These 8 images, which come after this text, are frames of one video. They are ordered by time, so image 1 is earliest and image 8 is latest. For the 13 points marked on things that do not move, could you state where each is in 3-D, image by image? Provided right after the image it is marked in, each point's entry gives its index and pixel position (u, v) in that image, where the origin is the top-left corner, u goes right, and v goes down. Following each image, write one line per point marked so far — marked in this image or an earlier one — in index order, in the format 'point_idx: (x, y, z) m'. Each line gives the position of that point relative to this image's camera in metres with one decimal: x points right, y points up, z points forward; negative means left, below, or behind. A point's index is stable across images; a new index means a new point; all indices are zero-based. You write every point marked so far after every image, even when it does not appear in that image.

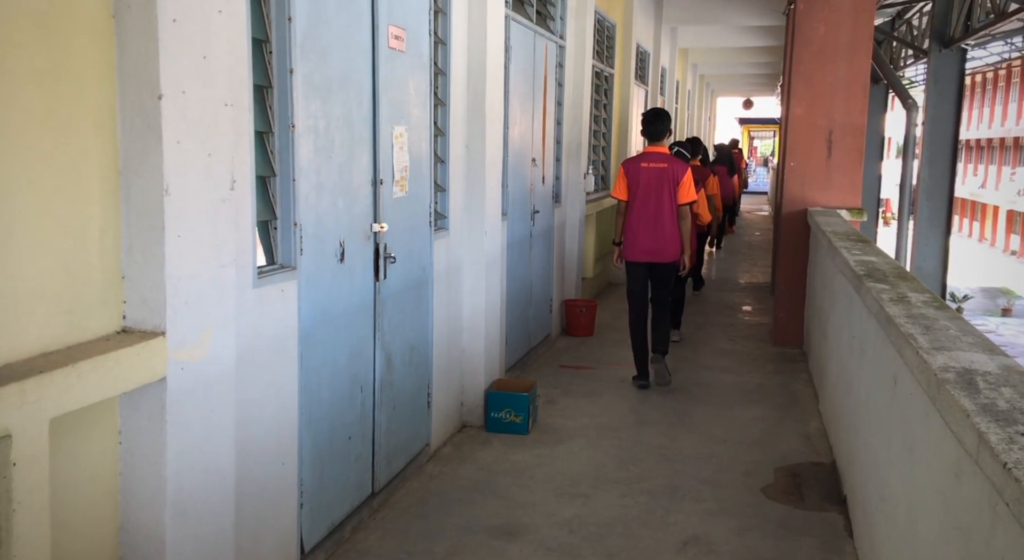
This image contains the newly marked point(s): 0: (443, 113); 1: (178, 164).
0: (-0.3, +0.7, +4.2) m
1: (-0.7, +0.3, +2.1) m
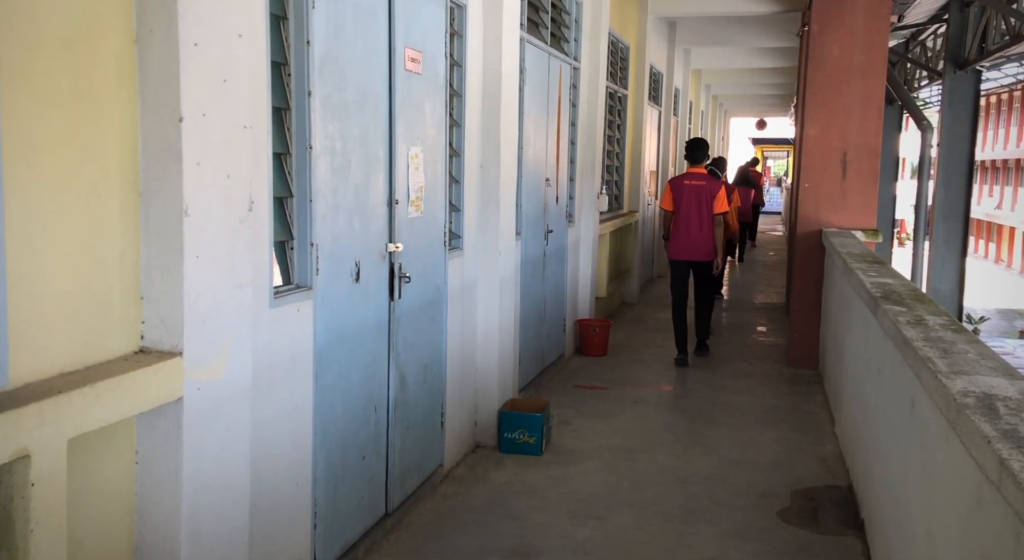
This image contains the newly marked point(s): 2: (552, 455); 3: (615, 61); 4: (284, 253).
0: (-0.2, +0.6, +4.2) m
1: (-0.7, +0.2, +2.1) m
2: (+0.2, -0.8, +4.5) m
3: (+0.9, +1.9, +8.3) m
4: (-0.7, +0.1, +2.7) m
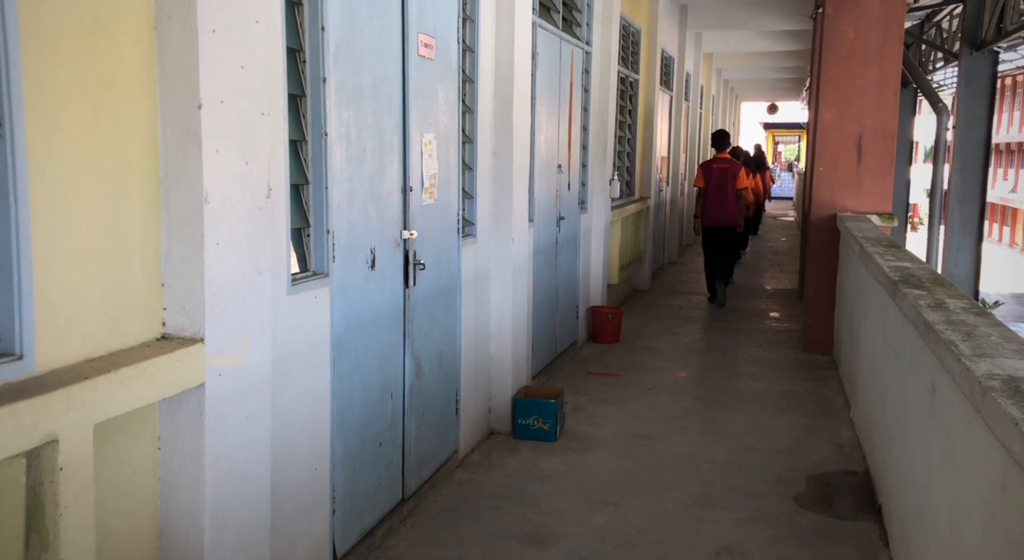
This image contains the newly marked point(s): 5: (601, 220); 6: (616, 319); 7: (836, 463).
0: (-0.2, +0.7, +4.2) m
1: (-0.6, +0.2, +2.1) m
2: (+0.3, -0.8, +4.5) m
3: (+1.0, +2.0, +8.3) m
4: (-0.6, +0.1, +2.7) m
5: (+0.7, +0.4, +7.1) m
6: (+0.7, -0.3, +6.8) m
7: (+1.5, -0.8, +4.3) m
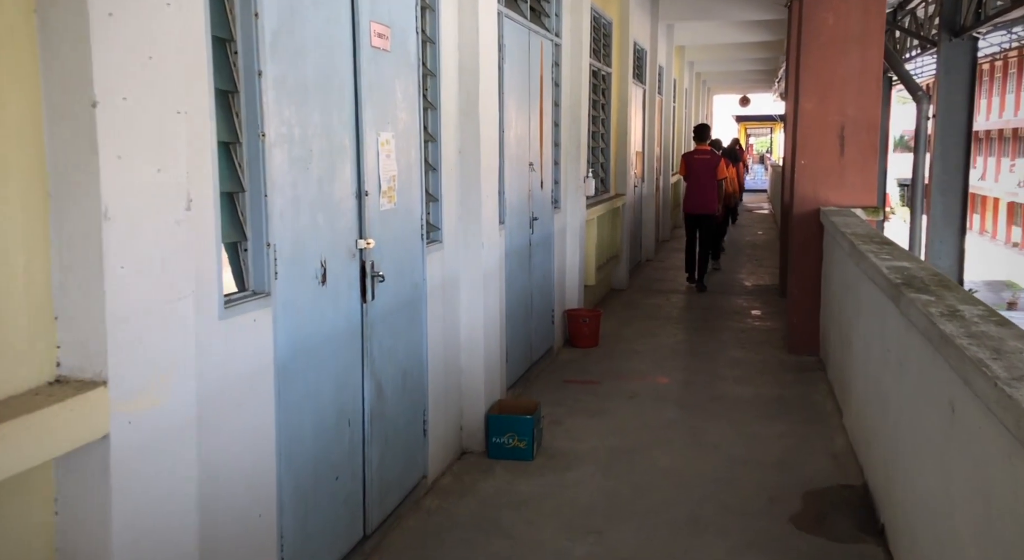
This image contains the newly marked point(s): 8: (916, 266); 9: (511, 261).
0: (-0.3, +0.7, +3.9) m
1: (-0.7, +0.2, +1.8) m
2: (+0.1, -0.8, +4.3) m
3: (+0.7, +2.0, +8.0) m
4: (-0.7, +0.1, +2.4) m
5: (+0.5, +0.4, +6.8) m
6: (+0.6, -0.3, +6.5) m
7: (+1.4, -0.8, +4.0) m
8: (+1.4, 0.0, +3.4) m
9: (0.0, +0.1, +5.2) m
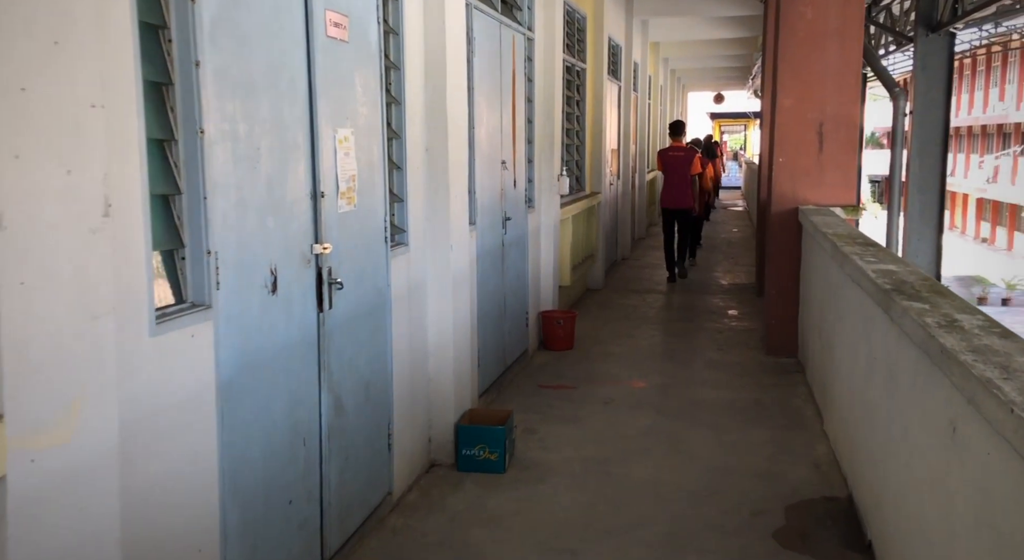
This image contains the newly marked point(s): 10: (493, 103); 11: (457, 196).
0: (-0.4, +0.6, +3.7) m
1: (-0.8, +0.2, +1.6) m
2: (0.0, -0.8, +4.1) m
3: (+0.5, +2.0, +7.8) m
4: (-0.8, 0.0, +2.2) m
5: (+0.3, +0.4, +6.6) m
6: (+0.4, -0.3, +6.4) m
7: (+1.2, -0.8, +3.9) m
8: (+1.3, 0.0, +3.2) m
9: (-0.2, +0.1, +5.0) m
10: (-0.1, +1.0, +5.2) m
11: (-0.2, +0.4, +4.2) m
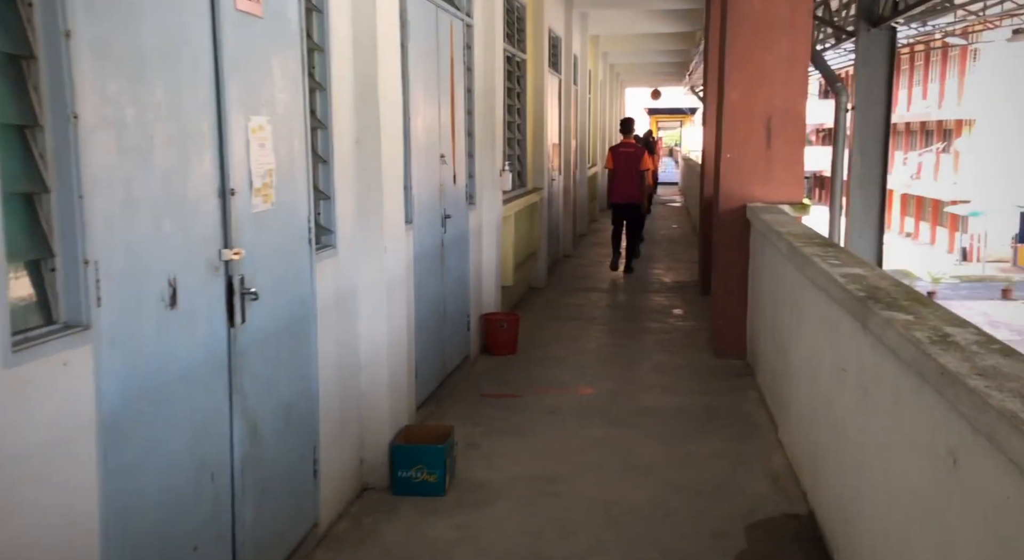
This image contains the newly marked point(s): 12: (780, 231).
0: (-0.7, +0.6, +3.3) m
1: (-0.9, +0.1, +1.2) m
2: (-0.2, -0.8, +3.7) m
3: (0.0, +2.0, +7.5) m
4: (-0.9, 0.0, +1.8) m
5: (-0.2, +0.4, +6.3) m
6: (0.0, -0.3, +6.0) m
7: (+1.0, -0.9, +3.6) m
8: (+1.1, 0.0, +3.0) m
9: (-0.5, +0.1, +4.7) m
10: (-0.4, +1.0, +4.9) m
11: (-0.5, +0.4, +3.9) m
12: (+1.2, +0.2, +4.3) m
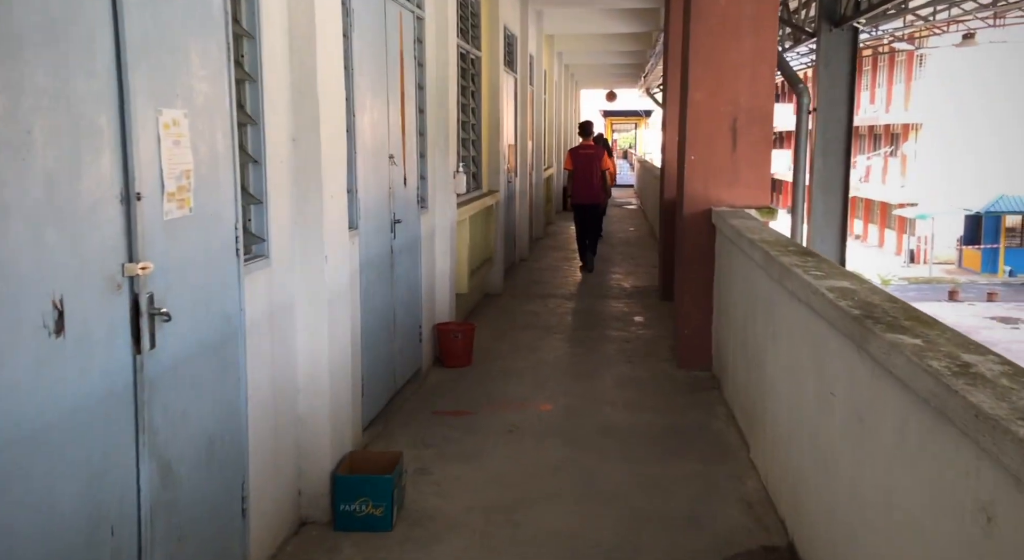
0: (-0.8, +0.6, +3.0) m
1: (-0.9, +0.1, +0.8) m
2: (-0.4, -0.9, +3.4) m
3: (-0.3, +2.0, +7.2) m
4: (-1.0, 0.0, +1.5) m
5: (-0.4, +0.4, +6.0) m
6: (-0.3, -0.4, +5.7) m
7: (+0.8, -0.9, +3.4) m
8: (+1.0, 0.0, +2.7) m
9: (-0.7, 0.0, +4.4) m
10: (-0.6, +0.9, +4.5) m
11: (-0.7, +0.3, +3.5) m
12: (+1.0, +0.2, +4.0) m
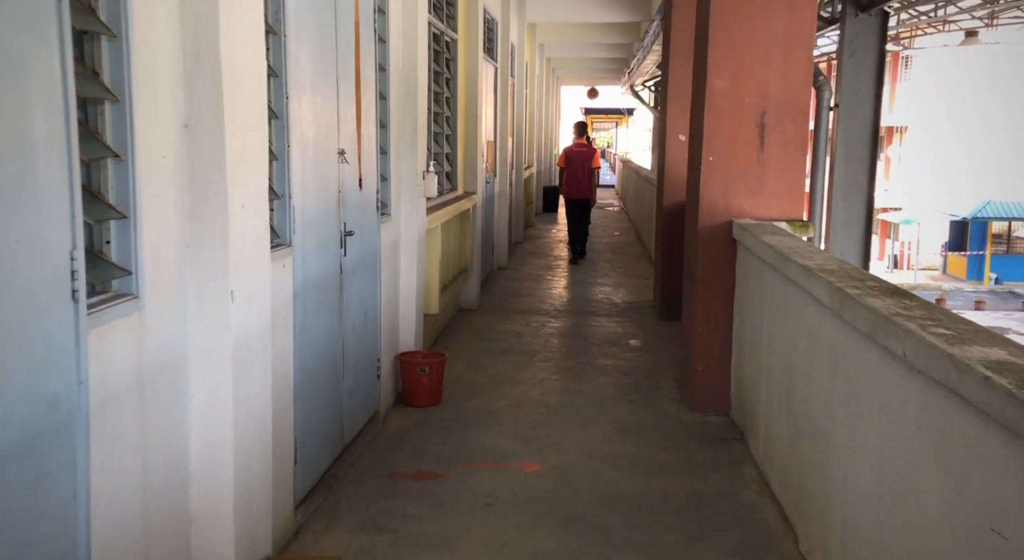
0: (-0.8, +0.5, +2.0) m
1: (-0.9, 0.0, -0.2) m
2: (-0.4, -1.0, +2.4) m
3: (-0.5, +1.9, +6.2) m
4: (-1.0, -0.1, +0.5) m
5: (-0.5, +0.3, +5.0) m
6: (-0.4, -0.5, +4.7) m
7: (+0.8, -1.0, +2.4) m
8: (+1.0, -0.2, +1.8) m
9: (-0.7, -0.1, +3.4) m
10: (-0.7, +0.8, +3.5) m
11: (-0.7, +0.2, +2.5) m
12: (+1.0, 0.0, +3.1) m
